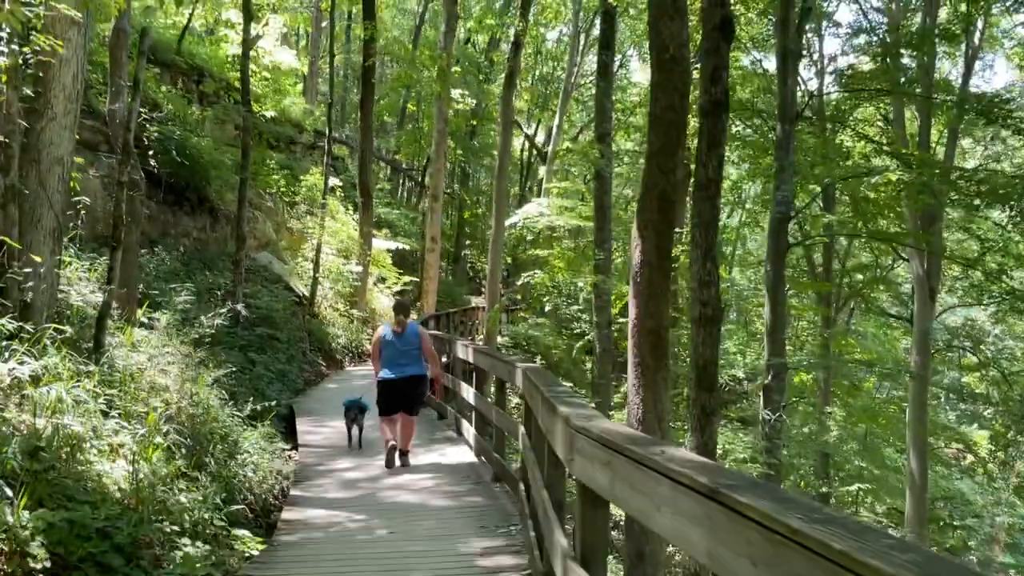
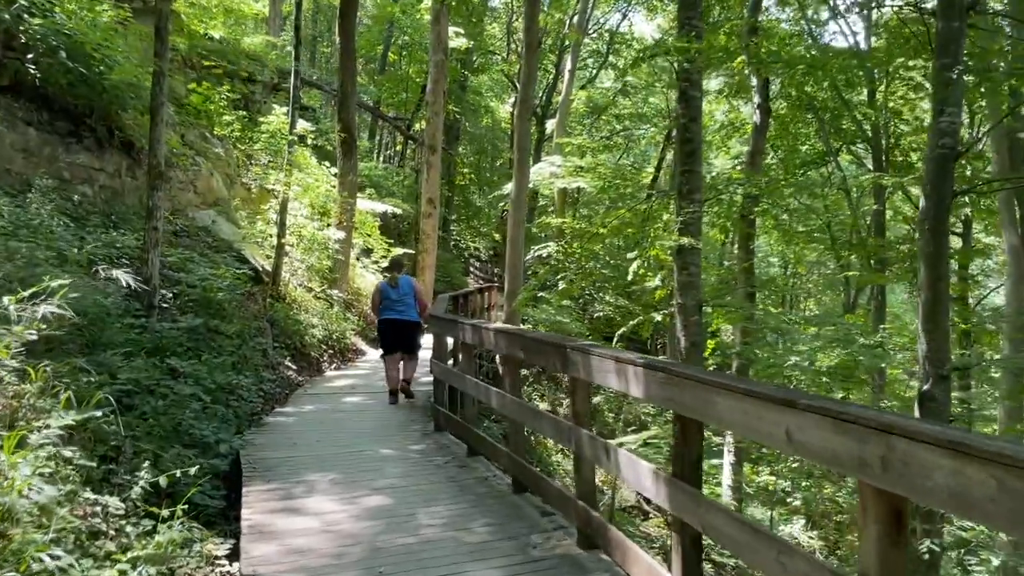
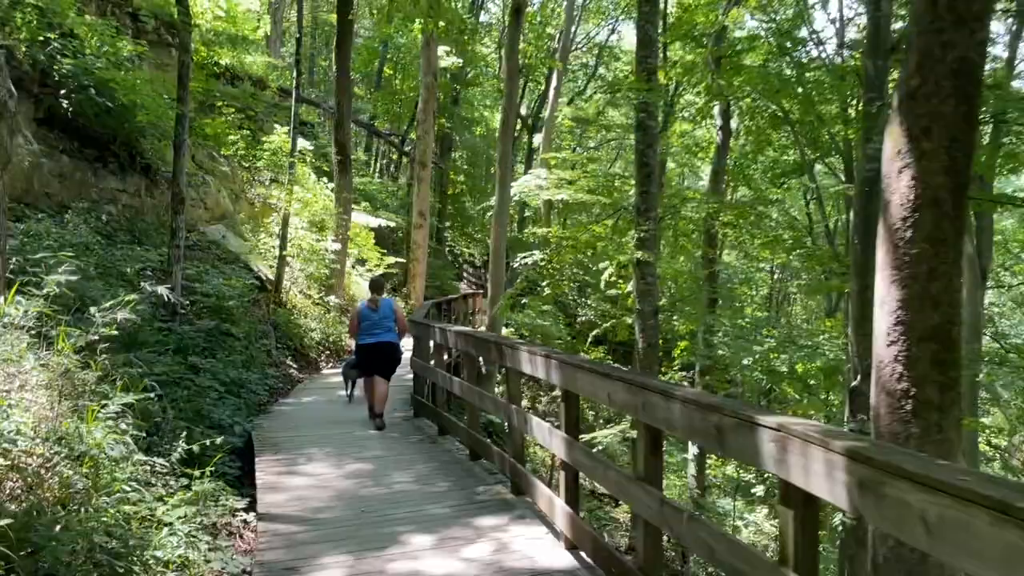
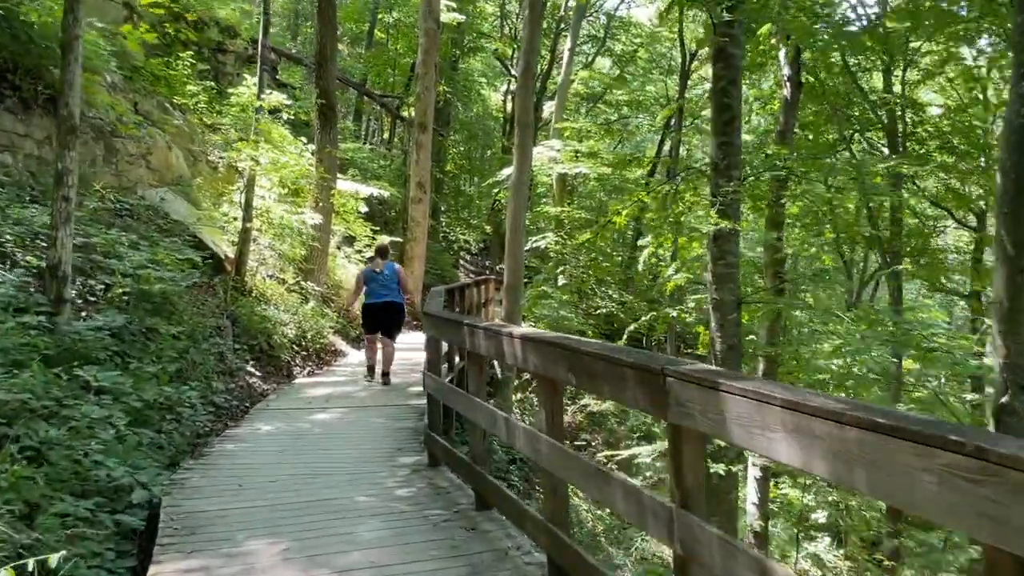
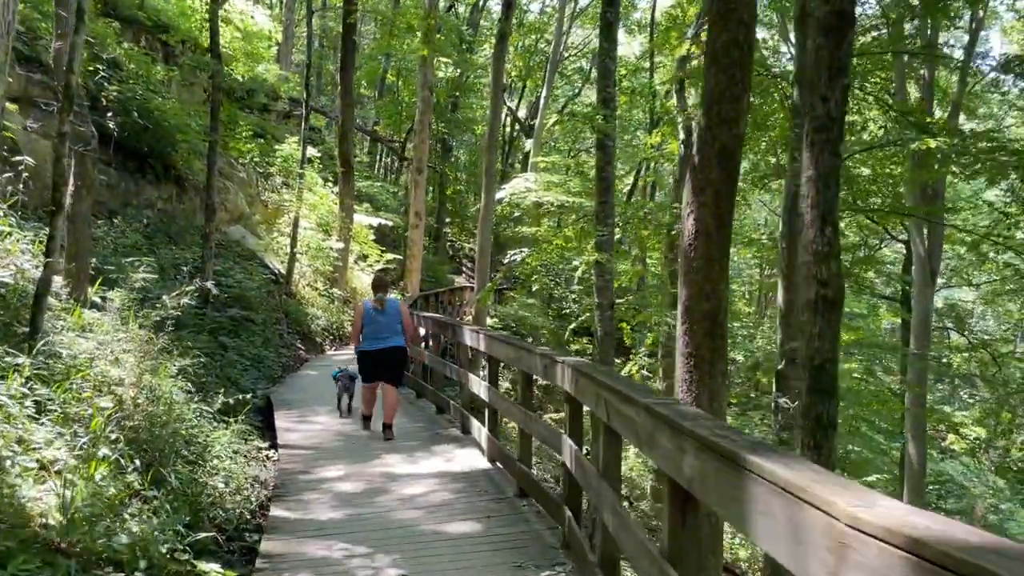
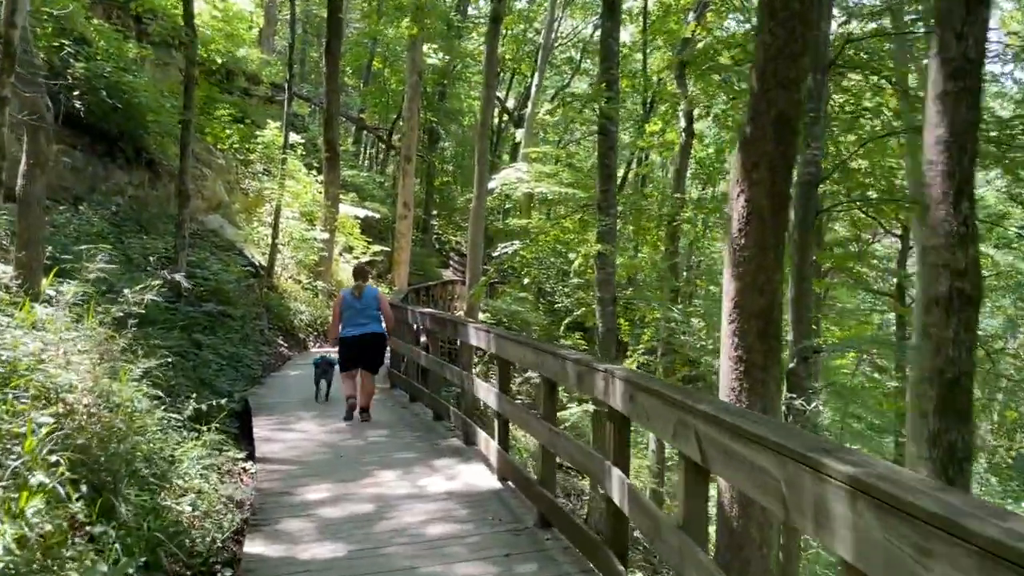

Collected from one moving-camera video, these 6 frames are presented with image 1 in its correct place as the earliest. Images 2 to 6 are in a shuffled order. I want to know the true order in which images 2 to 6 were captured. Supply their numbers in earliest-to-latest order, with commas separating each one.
5, 6, 3, 2, 4
